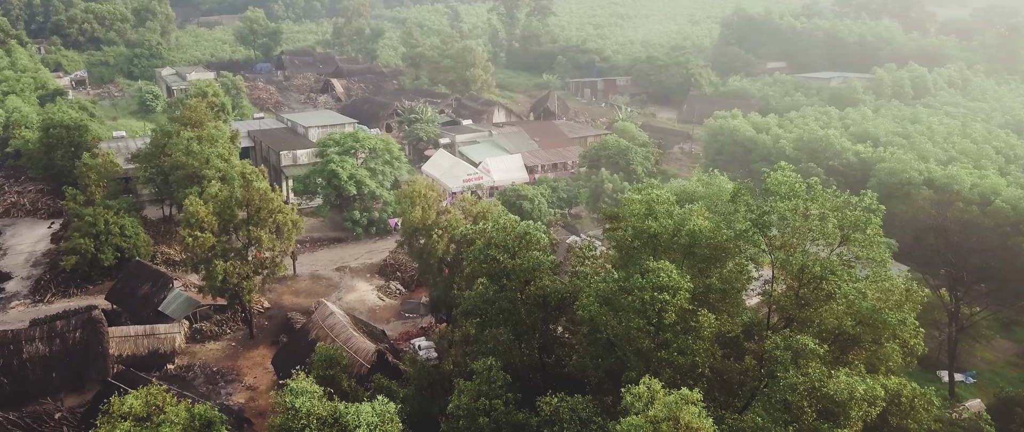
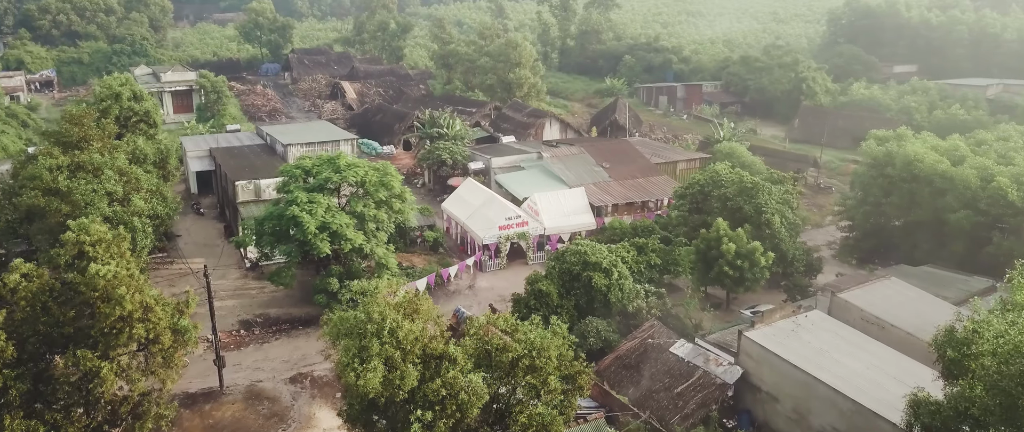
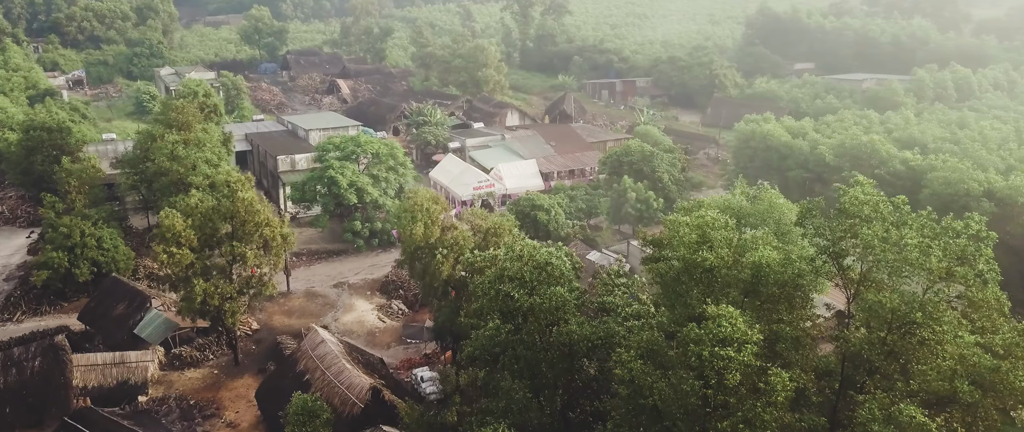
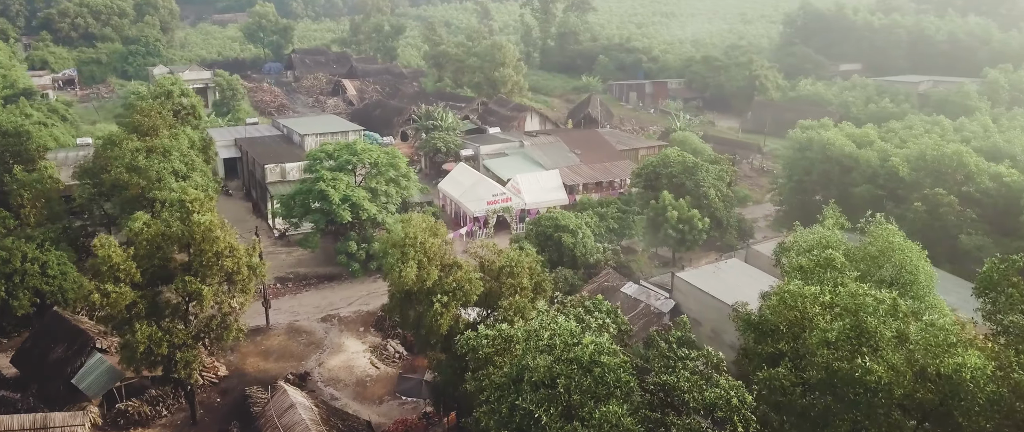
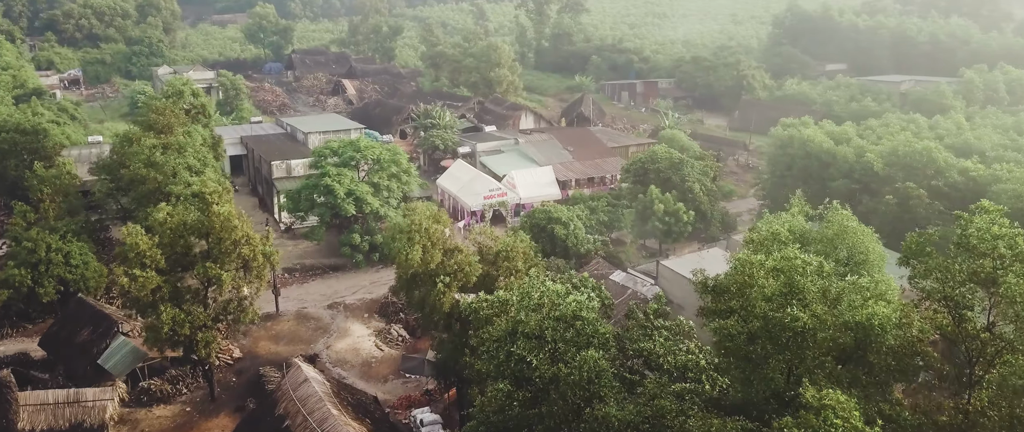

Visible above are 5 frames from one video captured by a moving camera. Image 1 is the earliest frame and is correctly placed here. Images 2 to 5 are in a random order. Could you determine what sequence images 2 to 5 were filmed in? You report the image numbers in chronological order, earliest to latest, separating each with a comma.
3, 5, 4, 2
